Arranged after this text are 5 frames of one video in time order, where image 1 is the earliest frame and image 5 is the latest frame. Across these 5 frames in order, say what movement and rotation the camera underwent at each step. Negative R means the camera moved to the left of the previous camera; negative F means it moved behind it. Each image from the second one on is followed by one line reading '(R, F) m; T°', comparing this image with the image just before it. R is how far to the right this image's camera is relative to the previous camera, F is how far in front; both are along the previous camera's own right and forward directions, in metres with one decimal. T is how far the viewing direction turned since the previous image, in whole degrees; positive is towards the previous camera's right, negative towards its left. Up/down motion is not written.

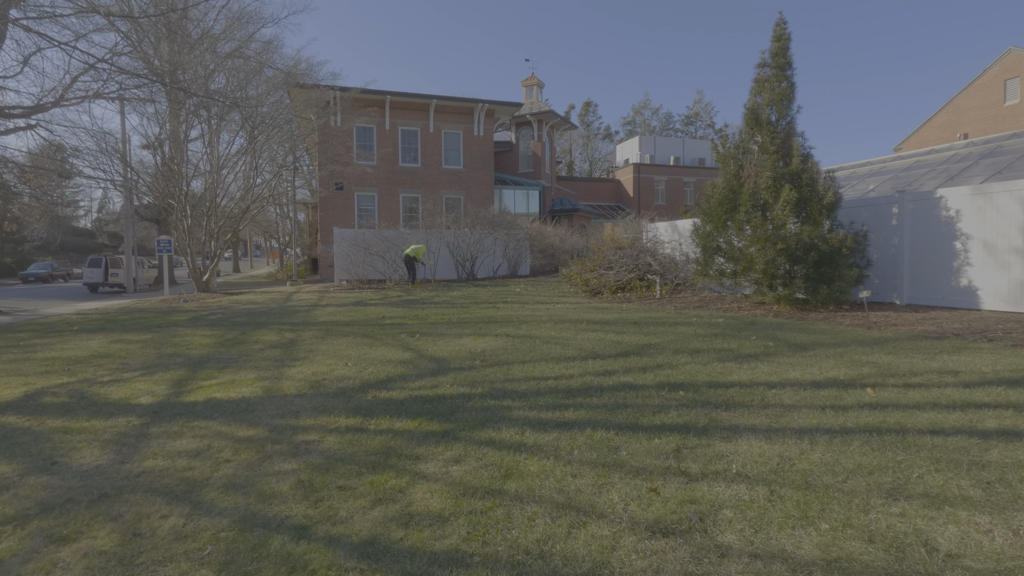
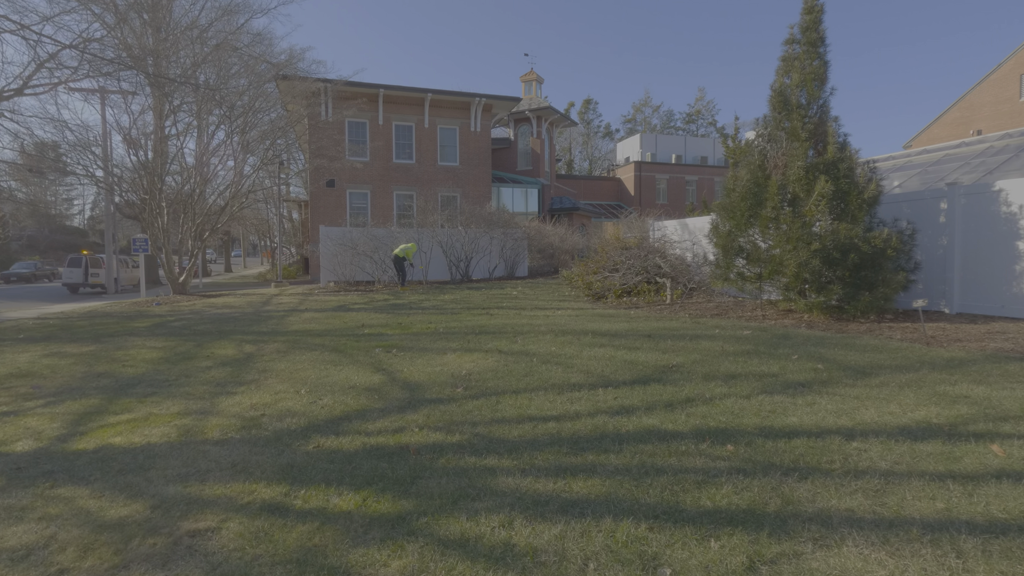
(+0.1, +1.3) m; 0°
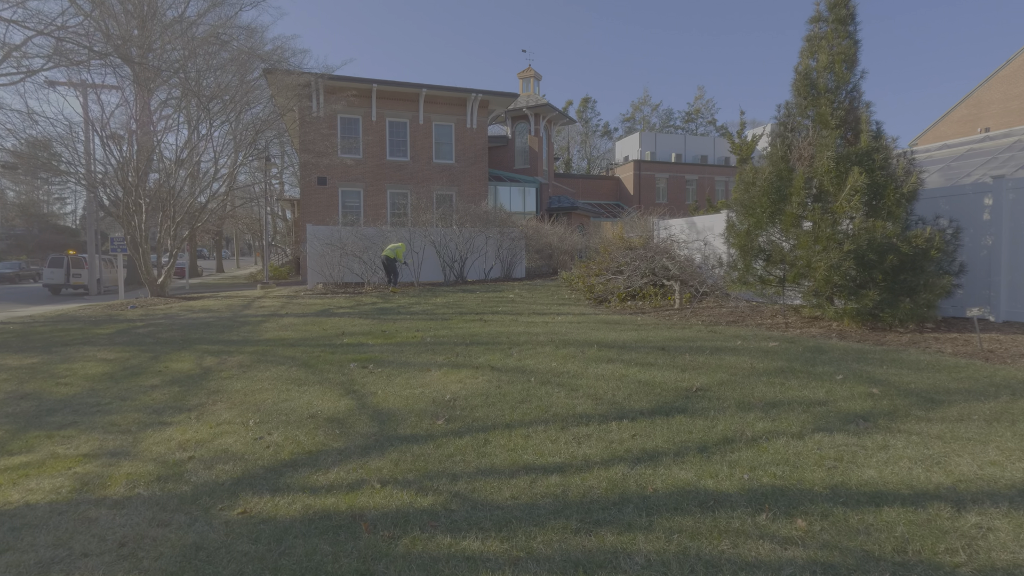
(0.0, +1.0) m; 0°
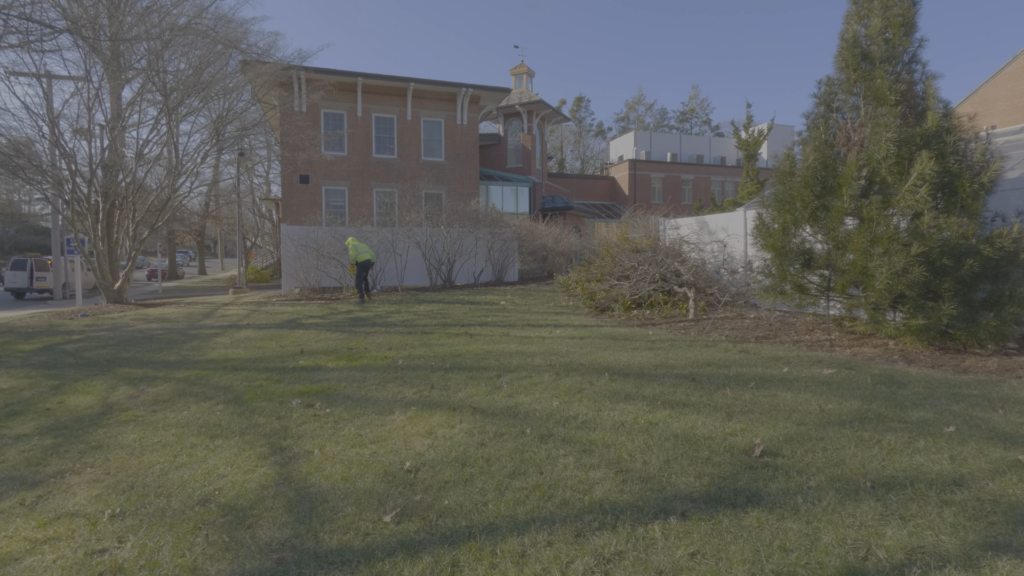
(0.0, +1.5) m; +1°
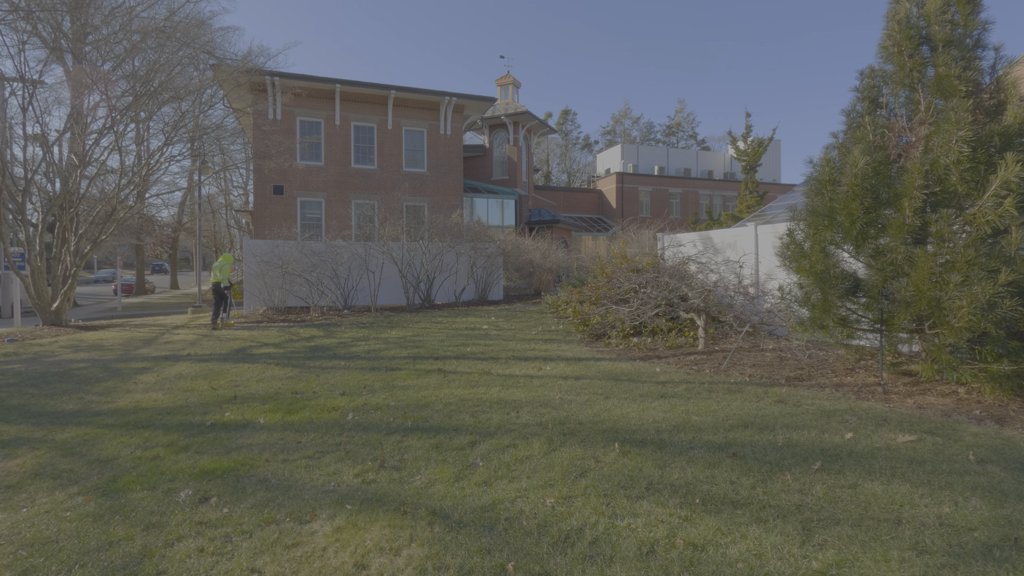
(+0.1, +1.5) m; +1°
